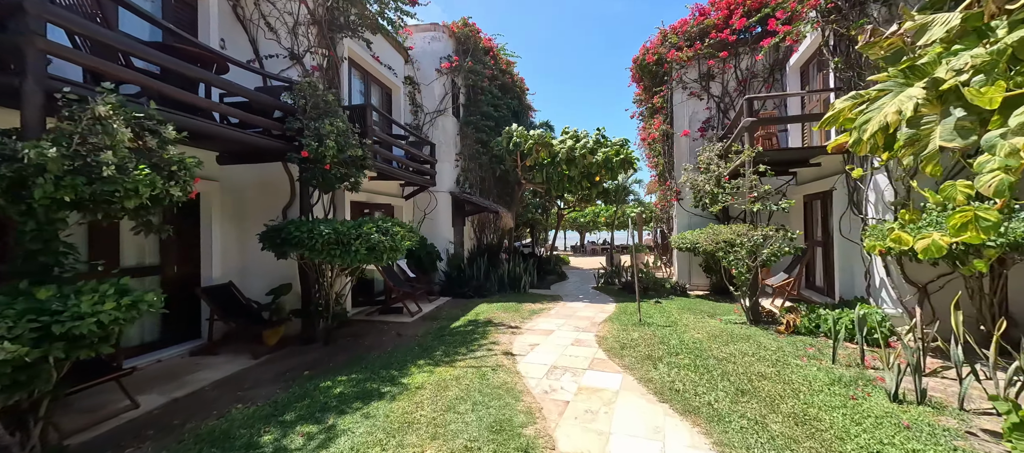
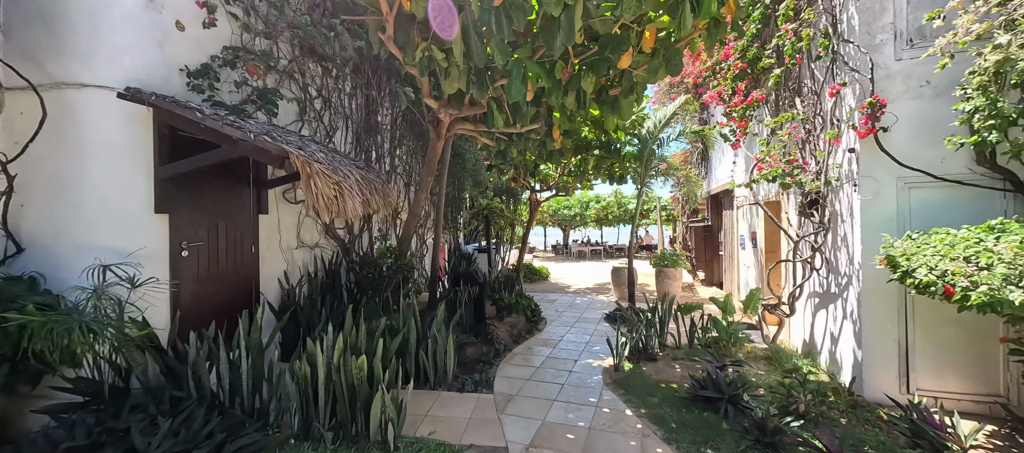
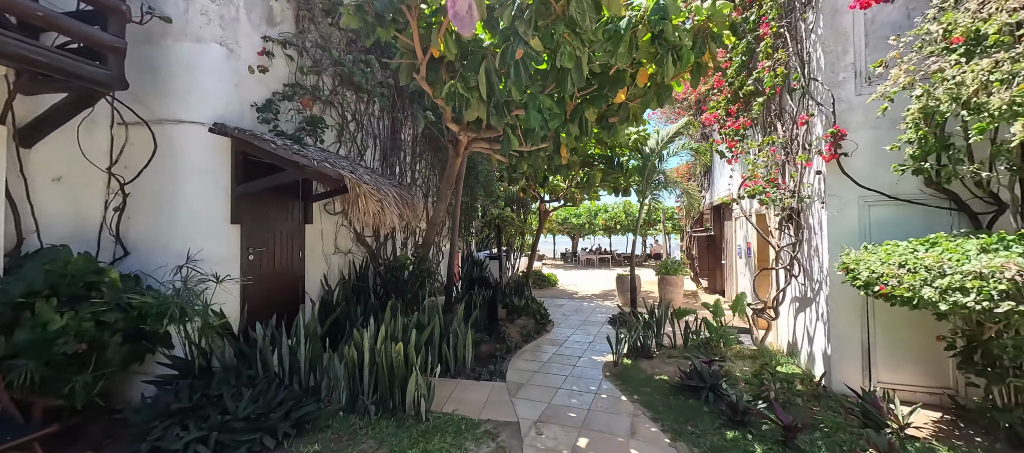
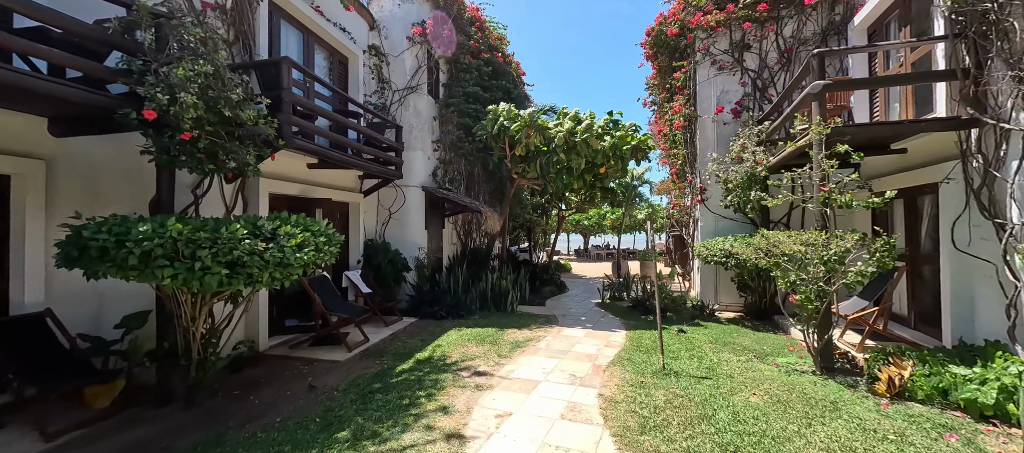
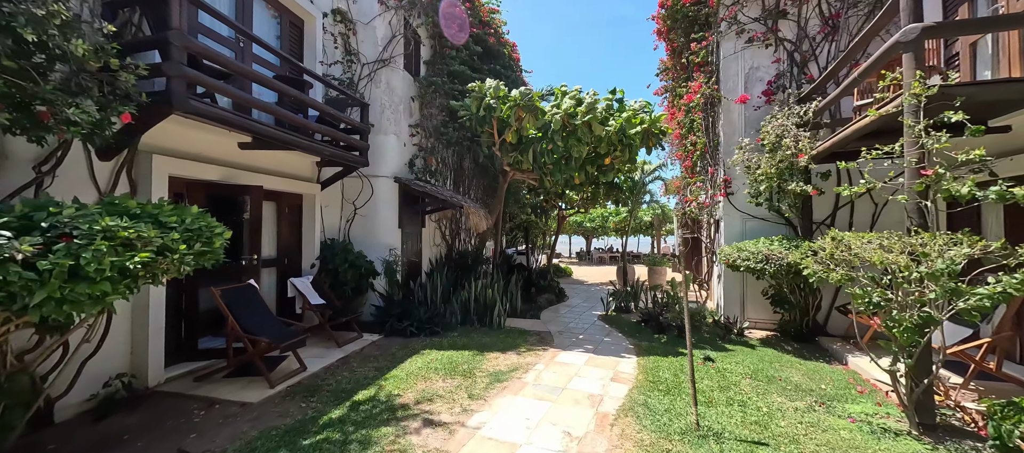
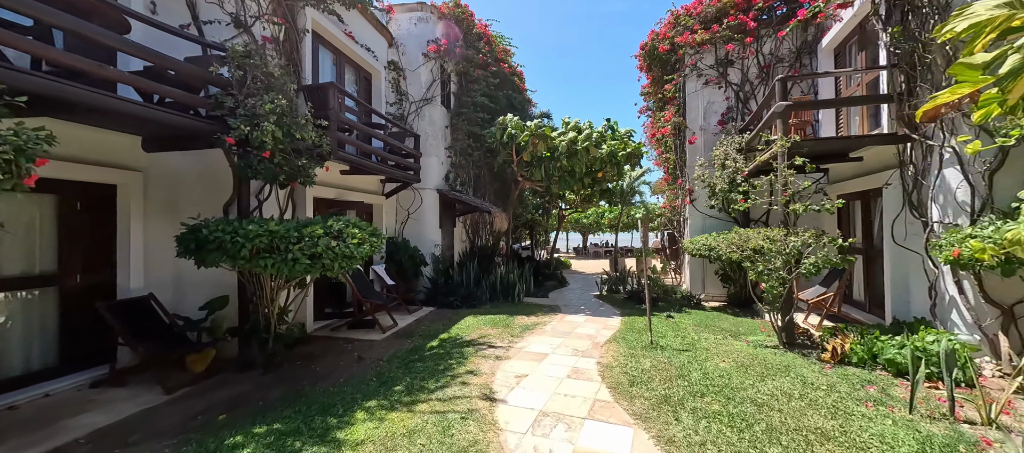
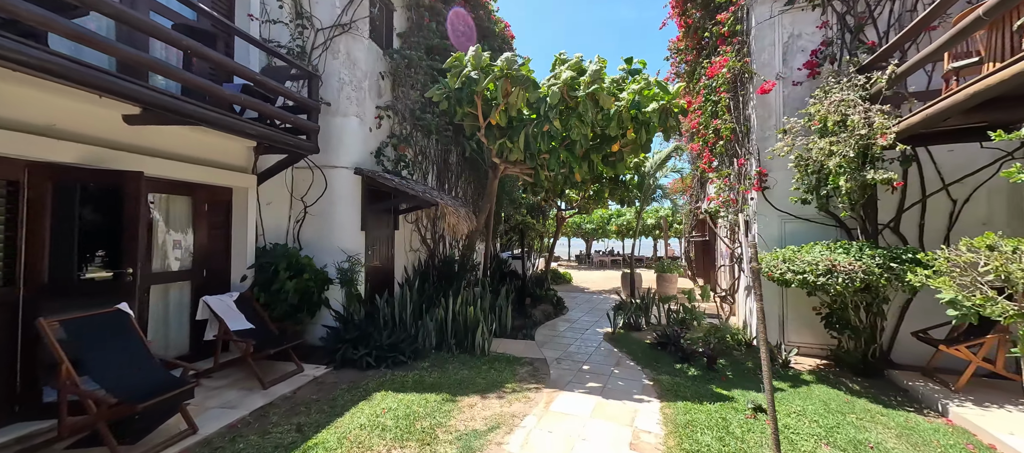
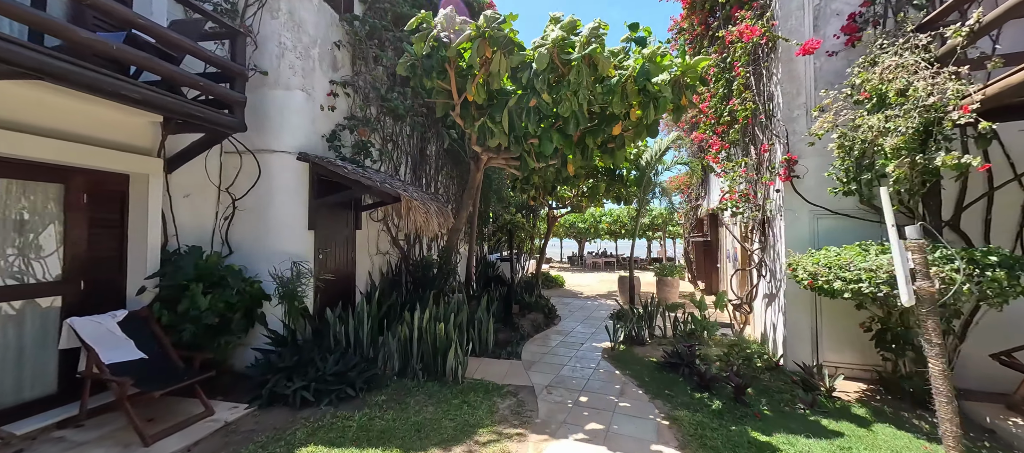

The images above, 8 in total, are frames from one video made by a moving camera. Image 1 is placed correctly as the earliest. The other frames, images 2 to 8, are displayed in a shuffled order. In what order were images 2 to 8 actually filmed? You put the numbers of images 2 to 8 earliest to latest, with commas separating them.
6, 4, 5, 7, 8, 3, 2
